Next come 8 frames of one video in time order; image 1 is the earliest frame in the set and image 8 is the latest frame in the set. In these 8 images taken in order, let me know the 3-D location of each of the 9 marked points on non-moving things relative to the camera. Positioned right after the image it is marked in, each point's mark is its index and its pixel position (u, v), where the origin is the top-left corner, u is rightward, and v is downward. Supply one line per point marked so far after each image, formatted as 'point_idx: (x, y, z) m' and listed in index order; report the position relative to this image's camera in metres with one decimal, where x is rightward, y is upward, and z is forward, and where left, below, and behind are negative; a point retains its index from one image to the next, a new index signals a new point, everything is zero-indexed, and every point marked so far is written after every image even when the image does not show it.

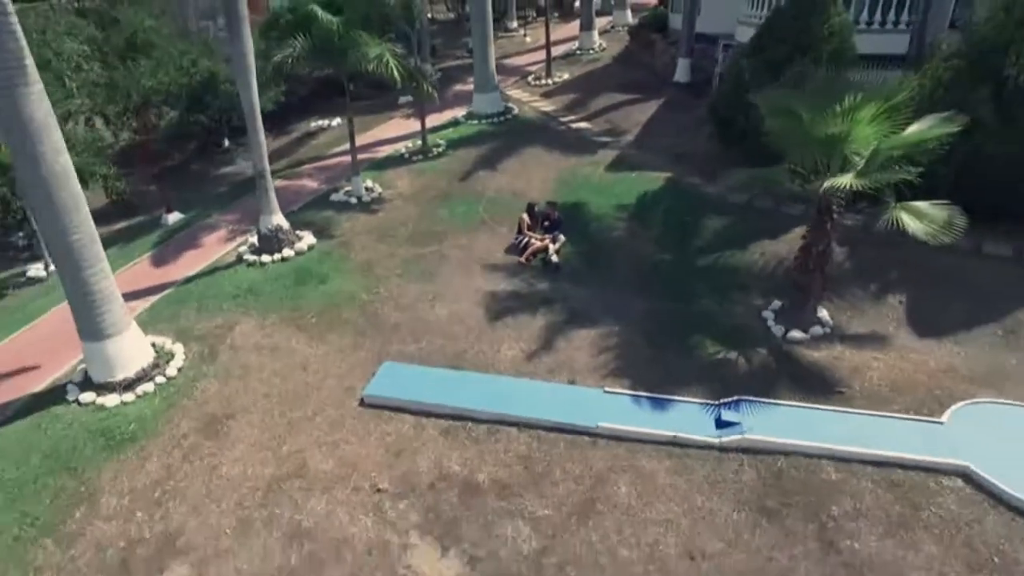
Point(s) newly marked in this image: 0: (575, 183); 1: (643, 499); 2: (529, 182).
0: (+1.4, +2.3, +16.7) m
1: (+1.5, -2.4, +8.8) m
2: (+0.4, +2.3, +17.1) m
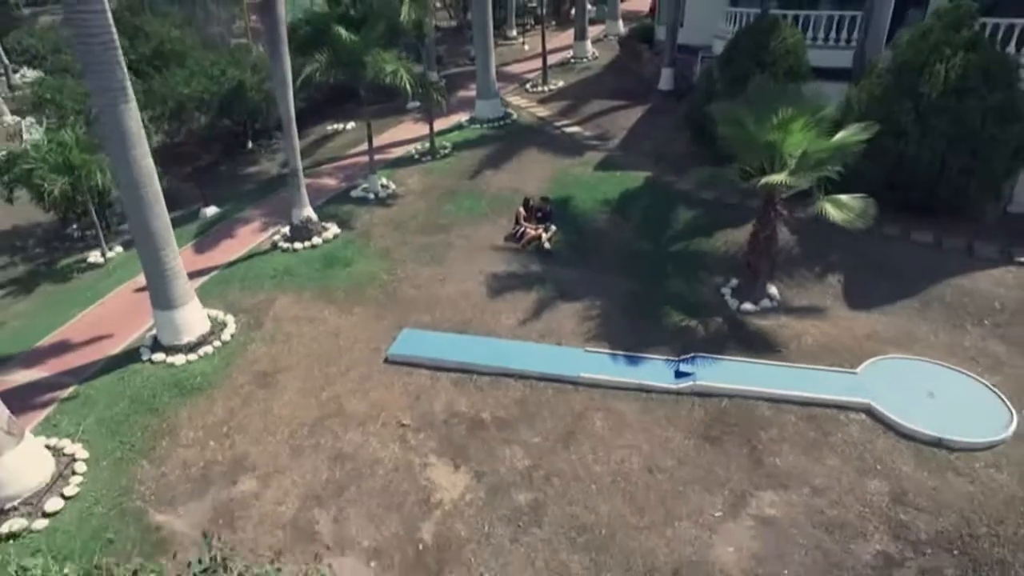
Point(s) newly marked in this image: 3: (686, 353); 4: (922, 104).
0: (+1.4, +2.7, +19.0) m
1: (+1.5, -2.0, +11.1) m
2: (+0.4, +2.7, +19.4) m
3: (+2.9, -1.1, +12.7) m
4: (+7.6, +3.4, +14.3) m
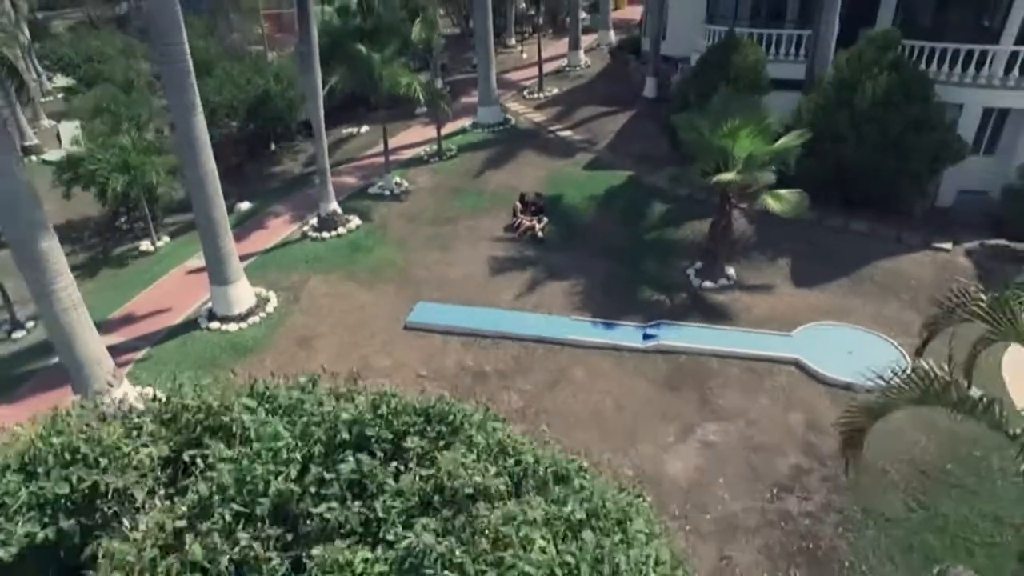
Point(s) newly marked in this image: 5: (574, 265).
0: (+1.3, +3.1, +21.7) m
1: (+1.4, -1.6, +13.7) m
2: (+0.3, +3.1, +22.0) m
3: (+2.8, -0.6, +15.3) m
4: (+7.6, +3.8, +16.9) m
5: (+1.4, +0.5, +17.5) m
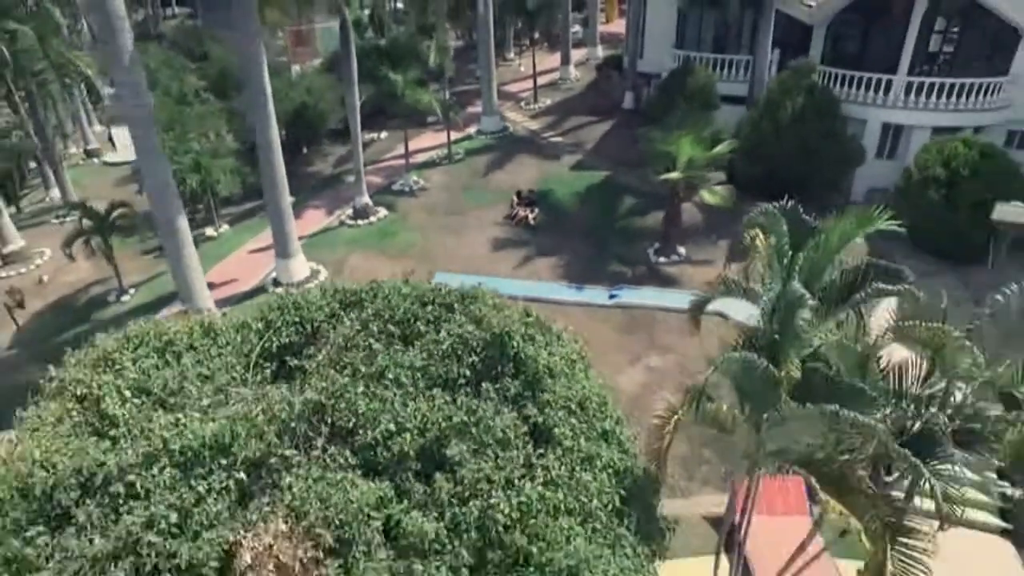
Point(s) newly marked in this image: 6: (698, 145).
0: (+1.3, +3.8, +26.3) m
1: (+1.3, -0.9, +18.3) m
2: (+0.3, +3.8, +26.6) m
3: (+2.7, 0.0, +19.9) m
4: (+7.5, +4.5, +21.5) m
5: (+1.4, +1.2, +22.1) m
6: (+4.8, +3.7, +19.8) m
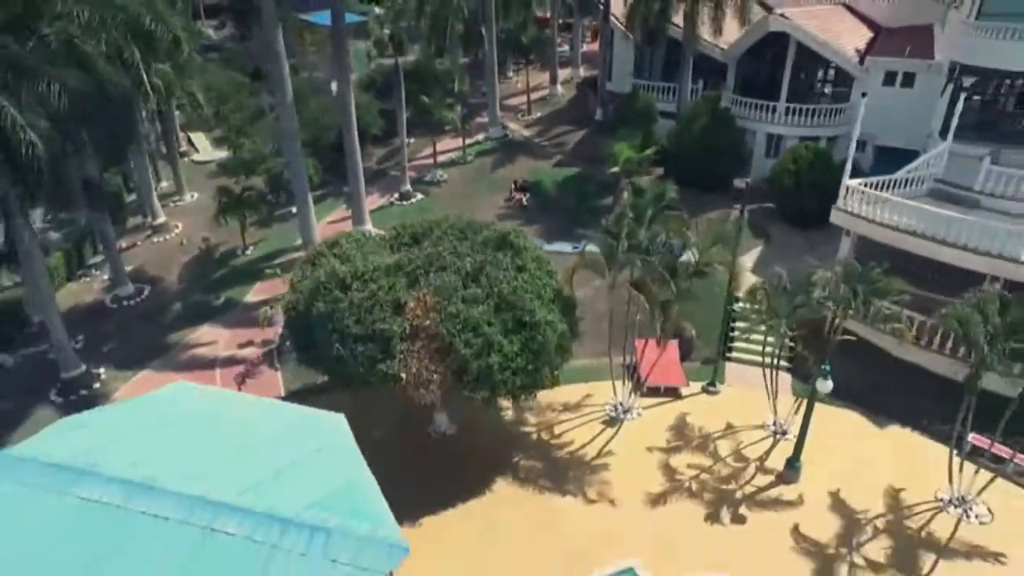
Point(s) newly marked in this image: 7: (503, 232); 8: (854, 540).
0: (+1.2, +5.5, +36.3) m
1: (+1.3, +0.8, +28.3) m
2: (+0.2, +5.5, +36.6) m
3: (+2.7, +1.8, +29.9) m
4: (+7.4, +6.2, +31.5) m
5: (+1.3, +2.9, +32.1) m
6: (+4.7, +5.4, +29.8) m
7: (-0.2, +1.3, +17.9) m
8: (+7.2, -5.3, +16.2) m
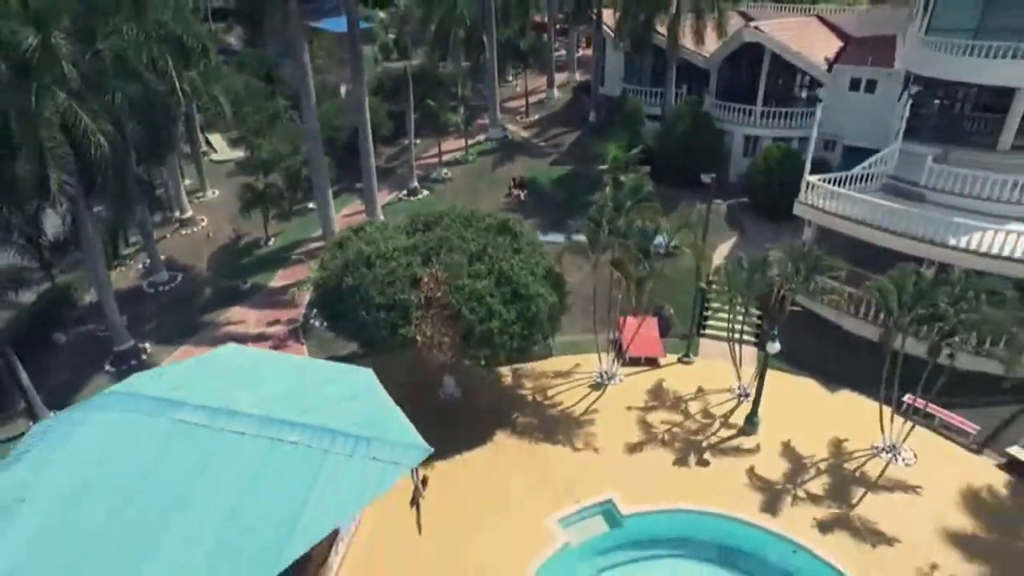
0: (+1.1, +6.0, +39.3) m
1: (+1.2, +1.3, +31.3) m
2: (+0.1, +6.0, +39.6) m
3: (+2.6, +2.3, +32.9) m
4: (+7.4, +6.8, +34.5) m
5: (+1.2, +3.5, +35.1) m
6: (+4.7, +5.9, +32.8) m
7: (-0.3, +1.9, +20.9) m
8: (+7.2, -4.8, +19.2) m
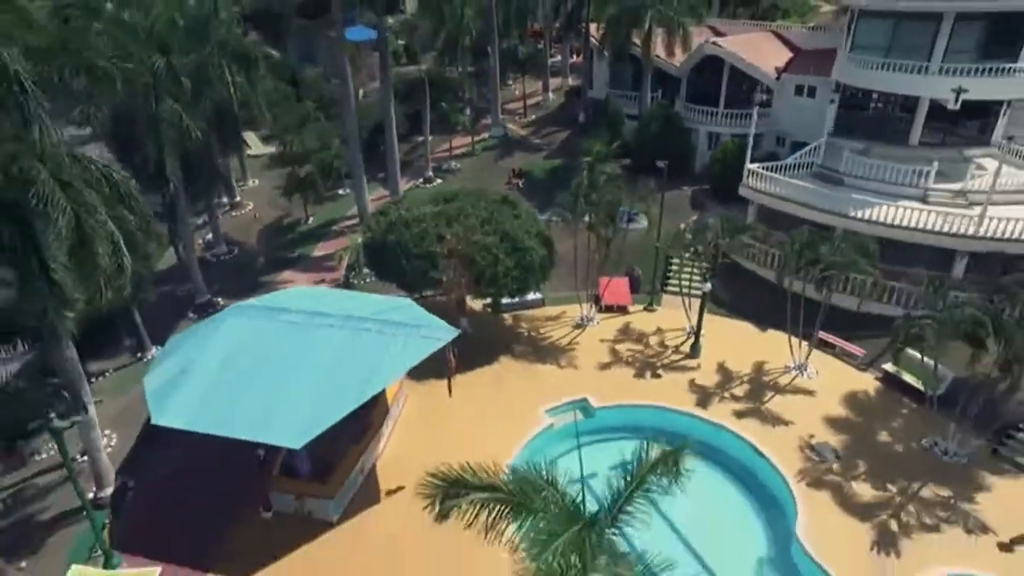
0: (+1.1, +7.5, +45.9) m
1: (+1.2, +2.8, +37.9) m
2: (+0.1, +7.5, +46.2) m
3: (+2.6, +3.8, +39.5) m
4: (+7.4, +8.2, +41.1) m
5: (+1.2, +4.9, +41.7) m
6: (+4.7, +7.4, +39.3) m
7: (-0.3, +3.3, +27.5) m
8: (+7.2, -3.3, +25.8) m
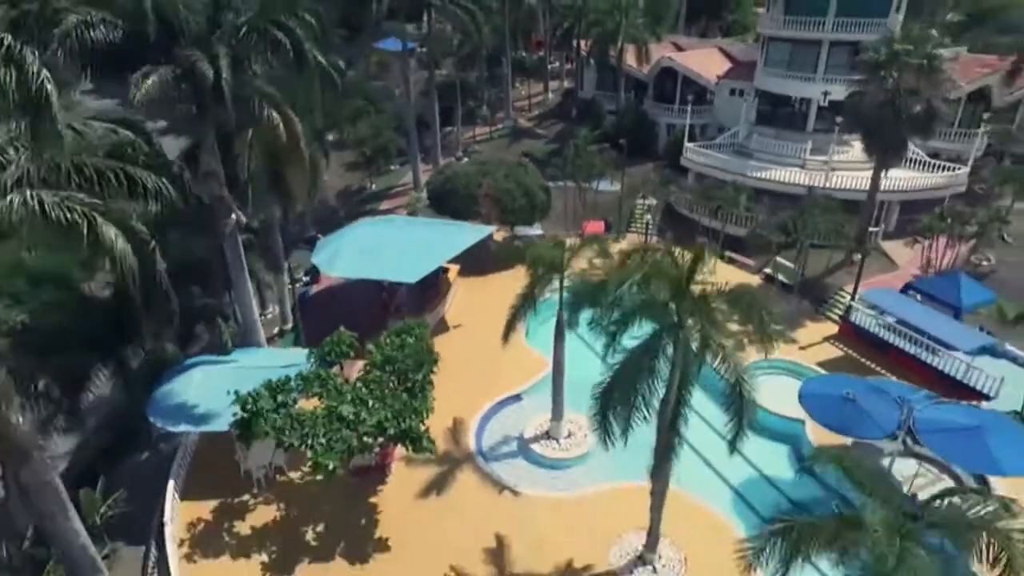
0: (+1.8, +11.1, +60.3) m
1: (+1.9, +6.4, +52.3) m
2: (+0.8, +11.1, +60.6) m
3: (+3.3, +7.4, +53.9) m
4: (+8.1, +11.8, +55.5) m
5: (+1.9, +8.5, +56.1) m
6: (+5.4, +11.0, +53.7) m
7: (+0.4, +6.9, +41.9) m
8: (+7.8, +0.3, +40.2) m
